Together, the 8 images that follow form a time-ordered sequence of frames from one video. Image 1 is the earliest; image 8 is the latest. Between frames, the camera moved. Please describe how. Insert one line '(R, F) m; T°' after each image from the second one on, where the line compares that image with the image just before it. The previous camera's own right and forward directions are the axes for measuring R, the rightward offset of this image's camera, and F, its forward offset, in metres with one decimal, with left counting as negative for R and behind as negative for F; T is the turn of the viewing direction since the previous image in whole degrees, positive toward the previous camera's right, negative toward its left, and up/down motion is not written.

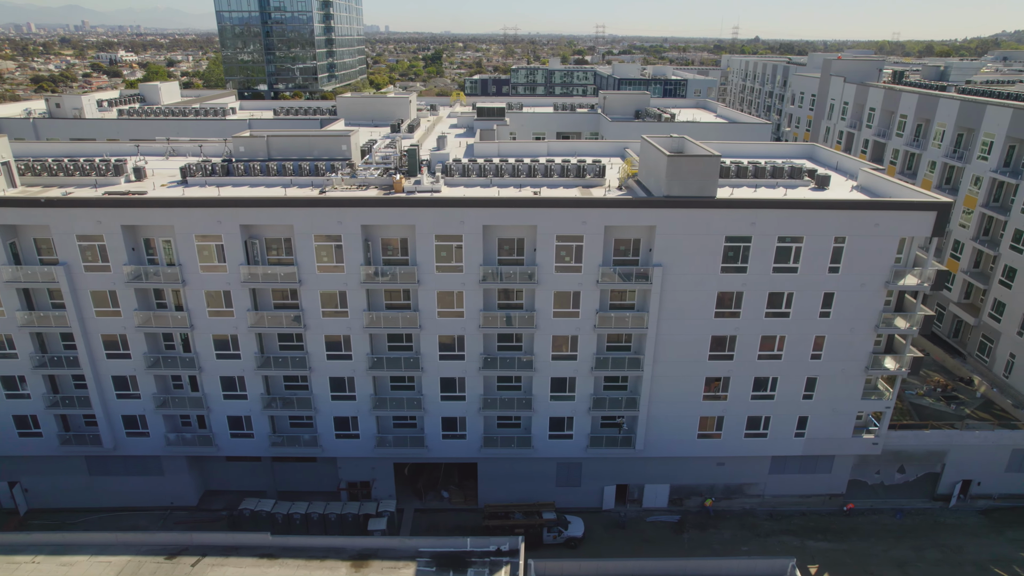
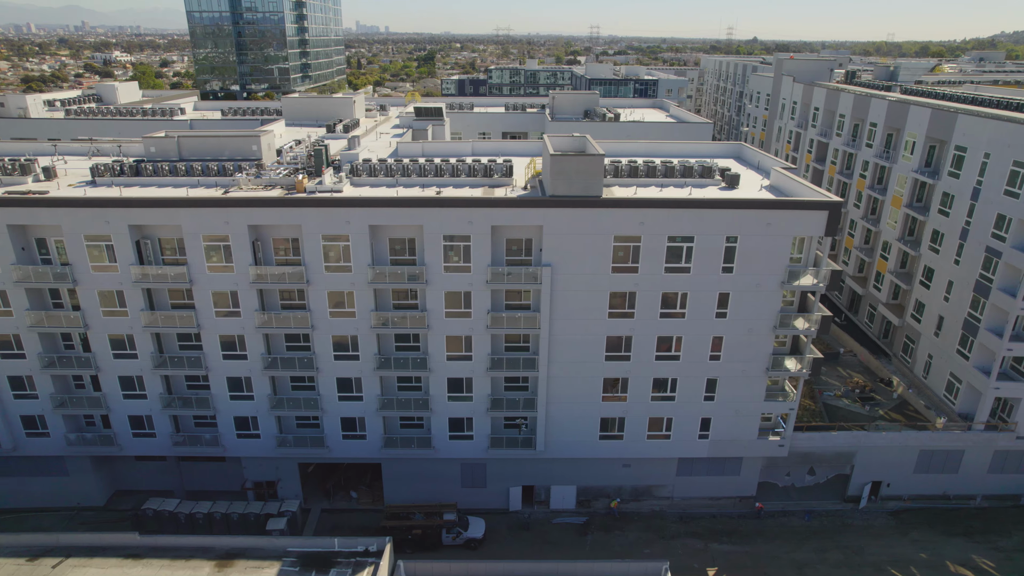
(+5.9, +0.1) m; 0°
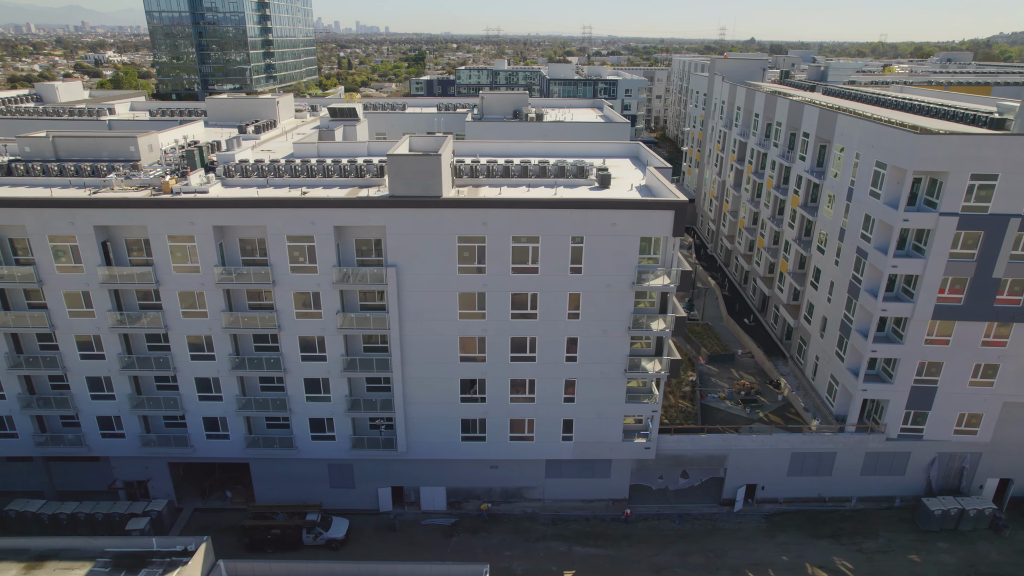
(+8.1, +0.1) m; 0°
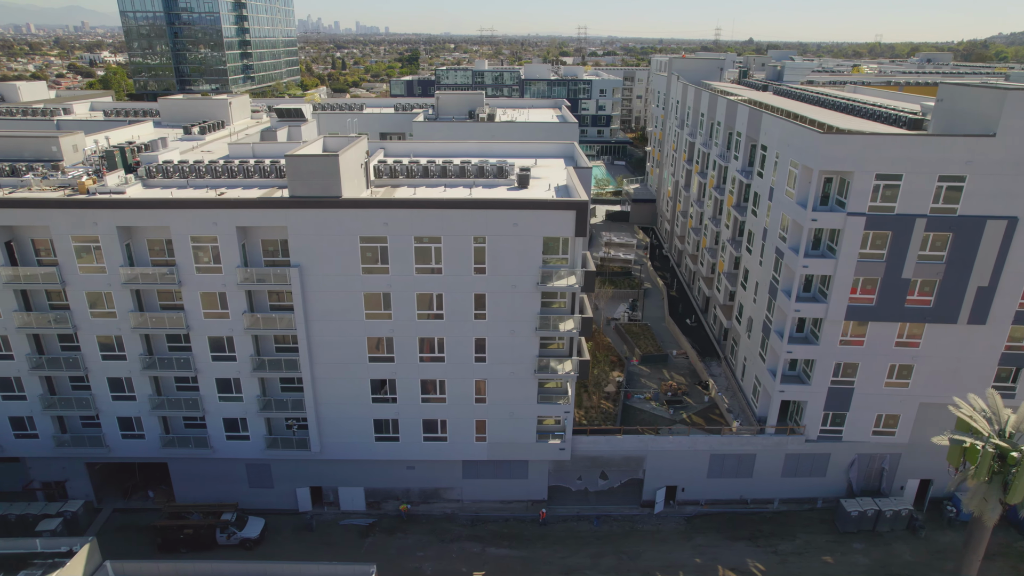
(+5.1, +0.1) m; 0°
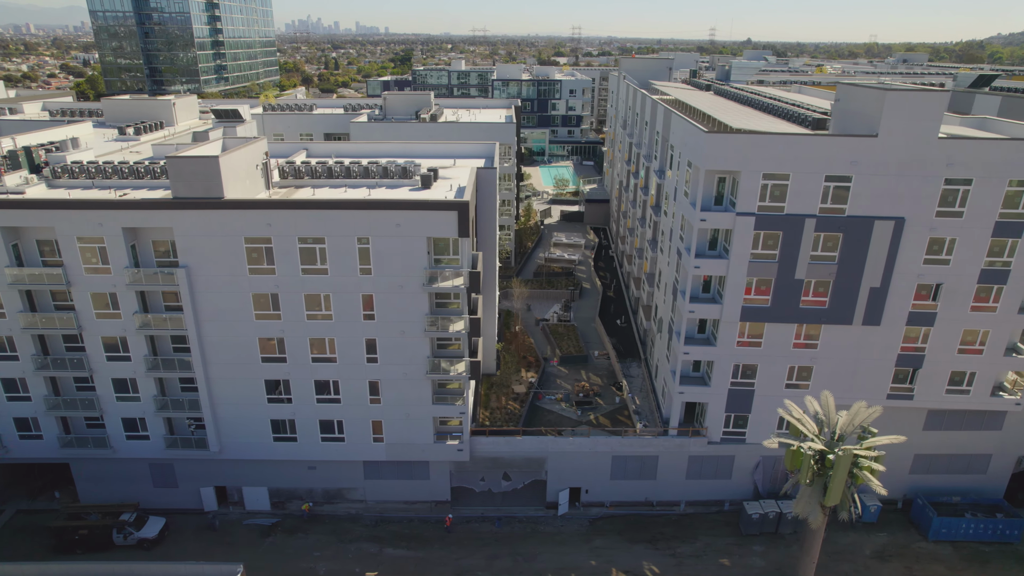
(+6.0, +0.1) m; 0°
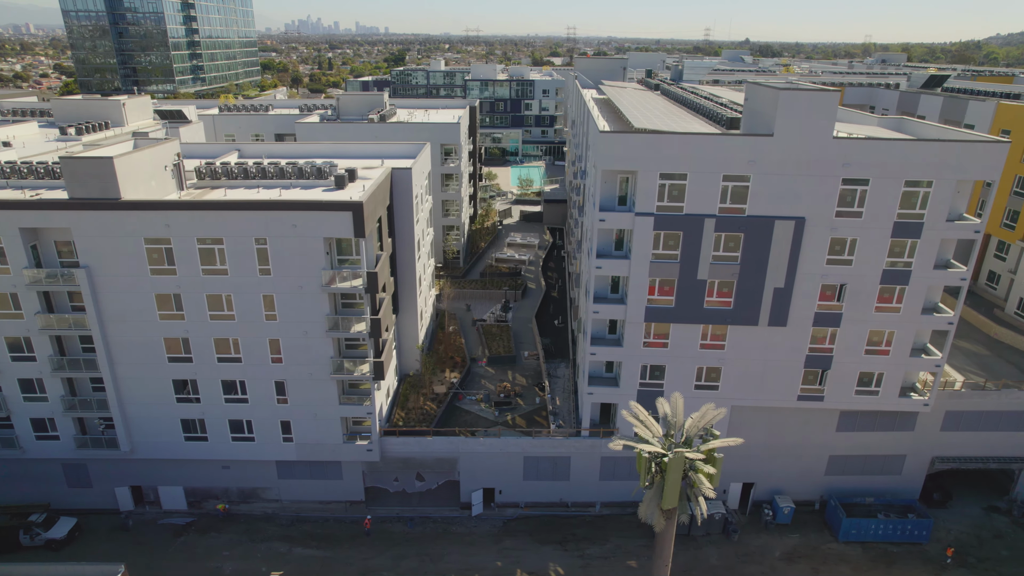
(+5.3, 0.0) m; 0°
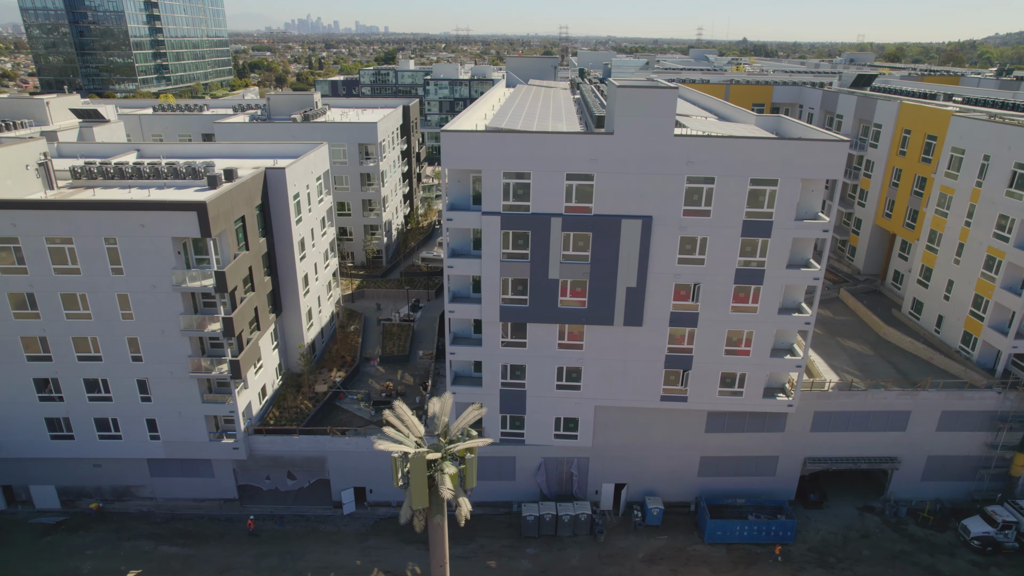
(+8.0, +0.1) m; 0°
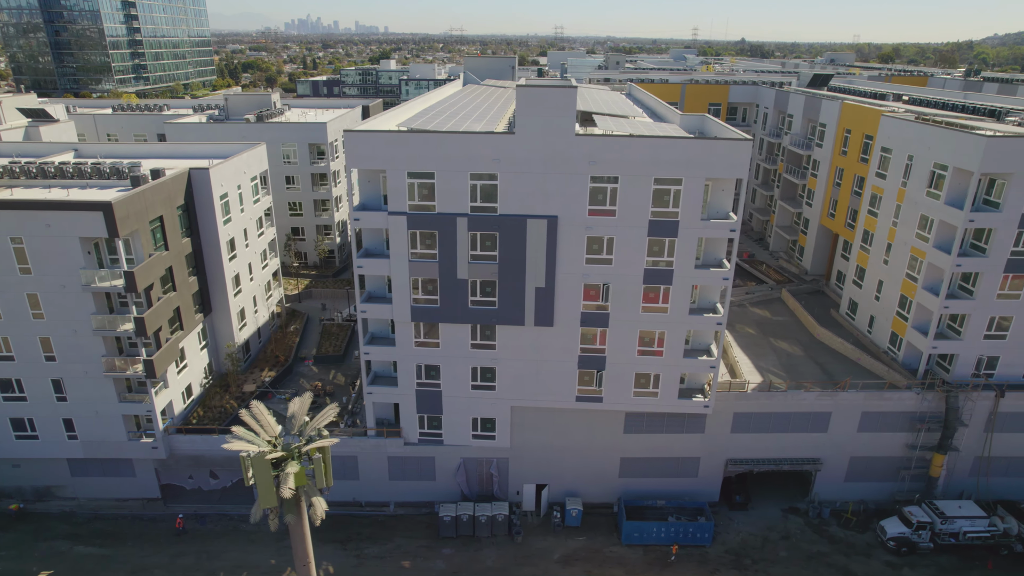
(+4.9, +0.1) m; 0°
